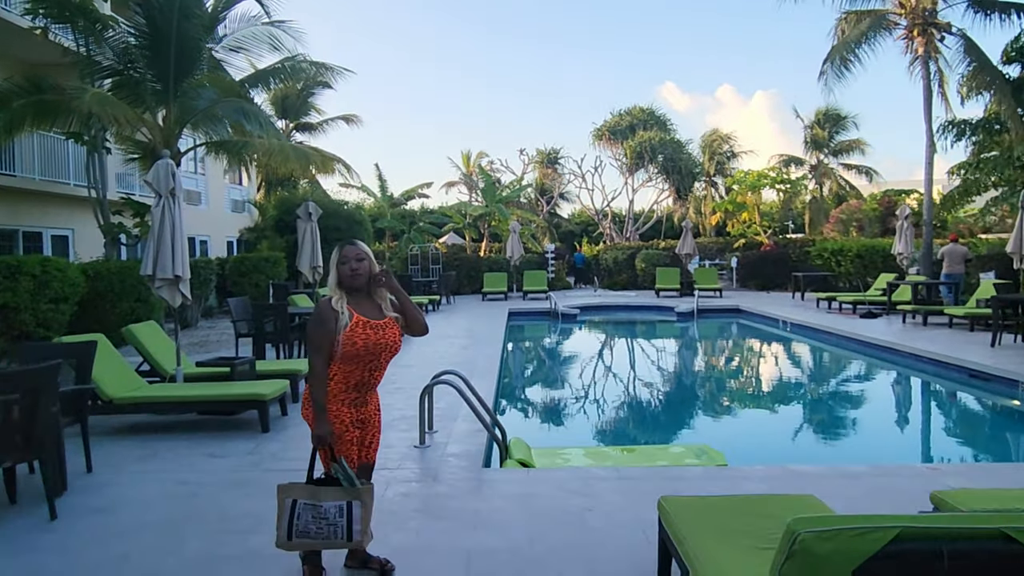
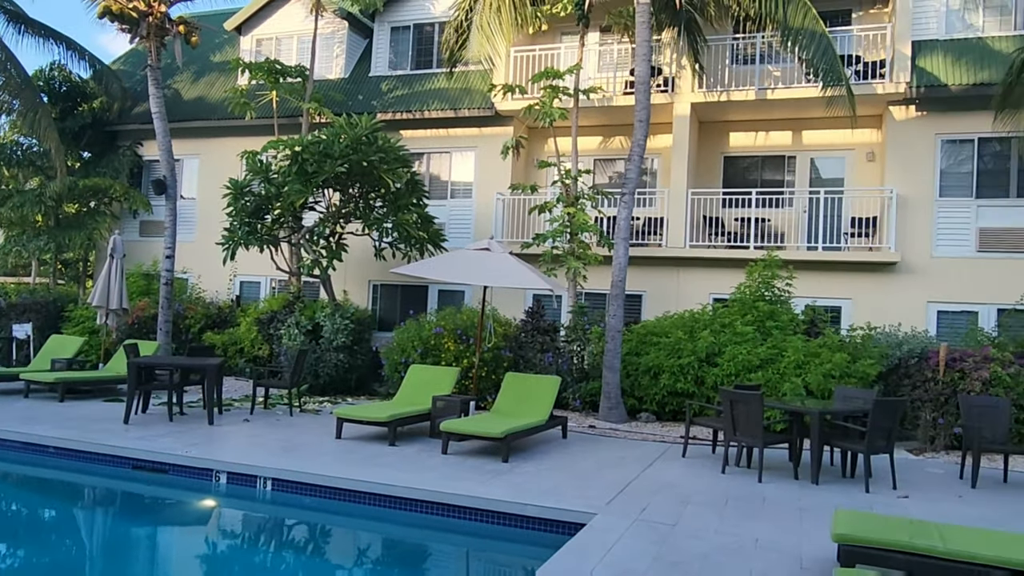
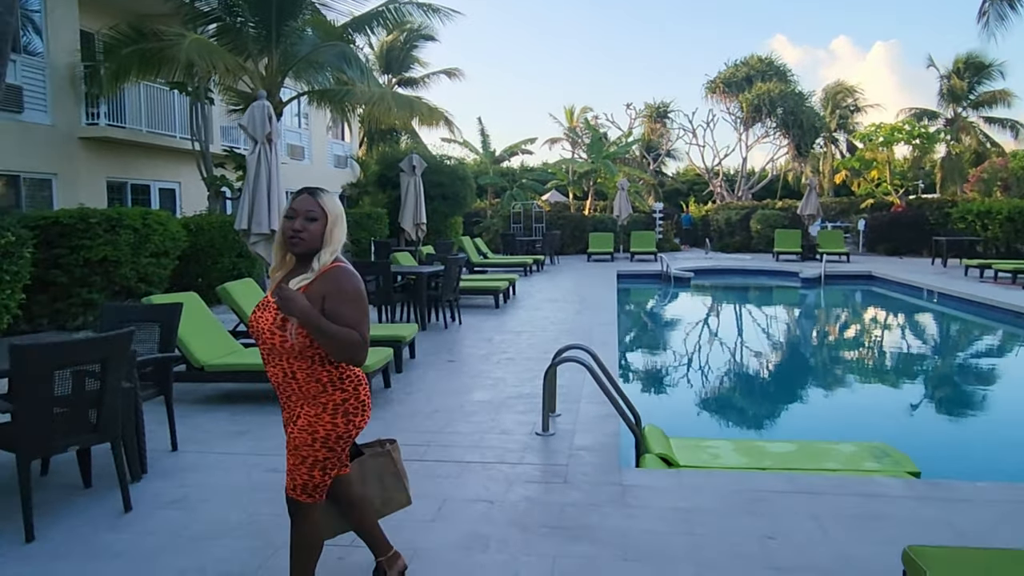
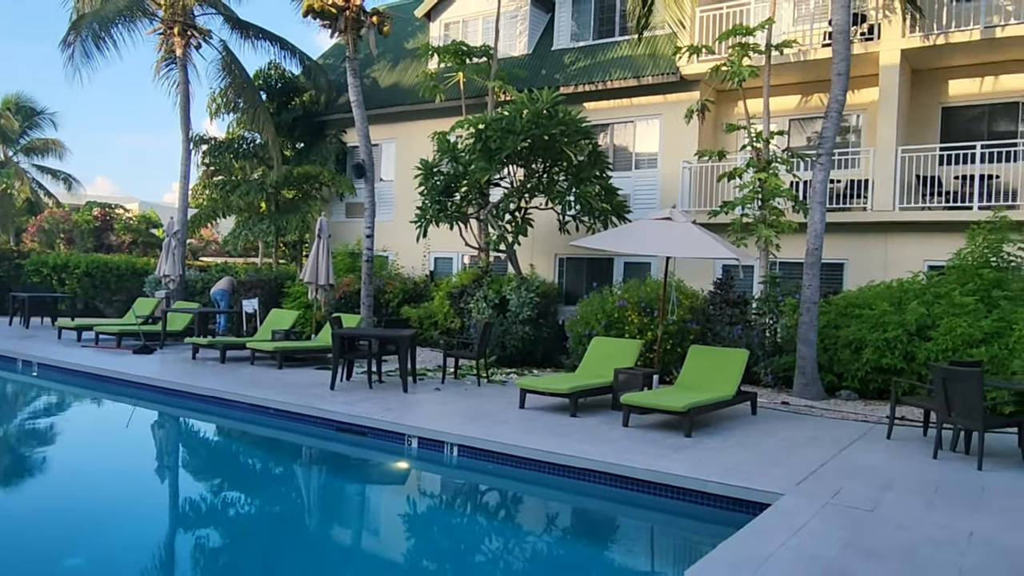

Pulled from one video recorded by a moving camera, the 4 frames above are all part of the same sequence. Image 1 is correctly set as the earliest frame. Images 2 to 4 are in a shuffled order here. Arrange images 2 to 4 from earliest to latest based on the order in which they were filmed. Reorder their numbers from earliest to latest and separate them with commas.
3, 4, 2
